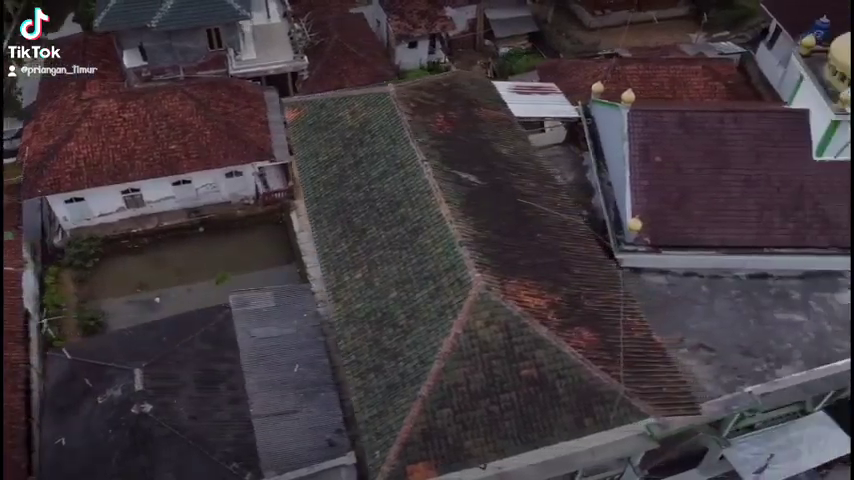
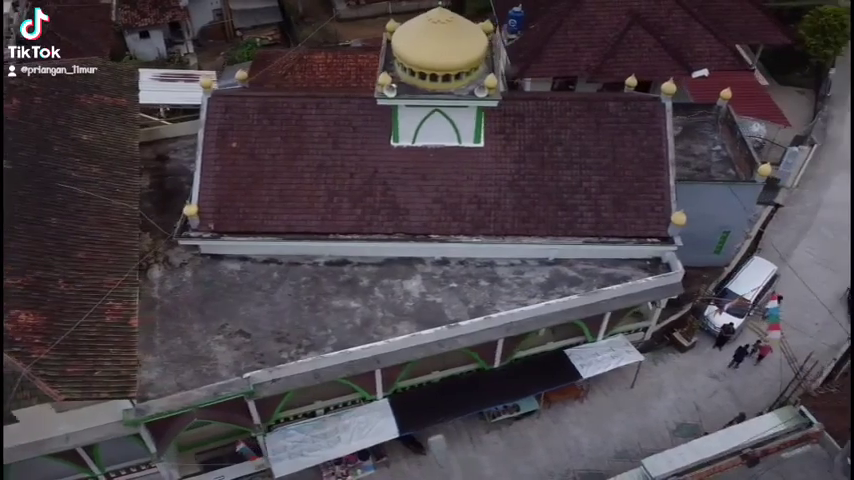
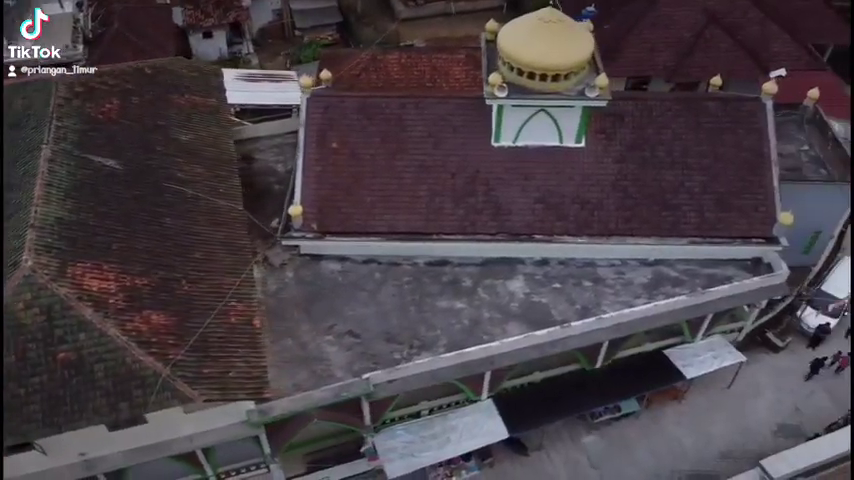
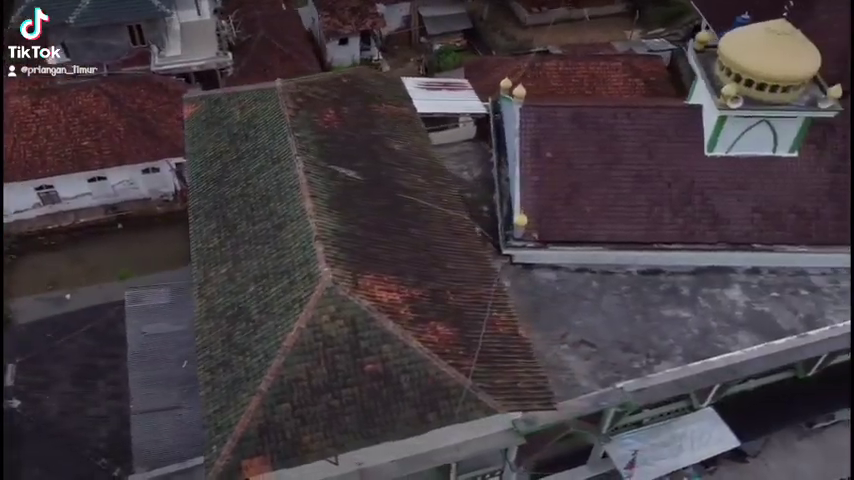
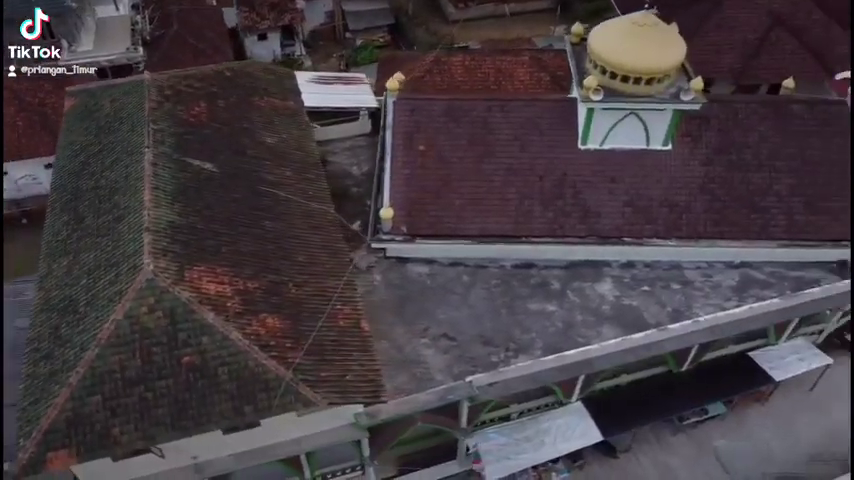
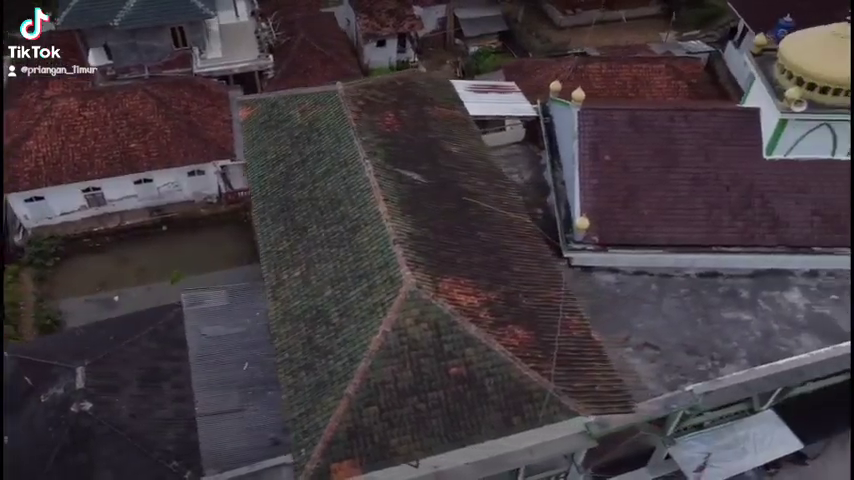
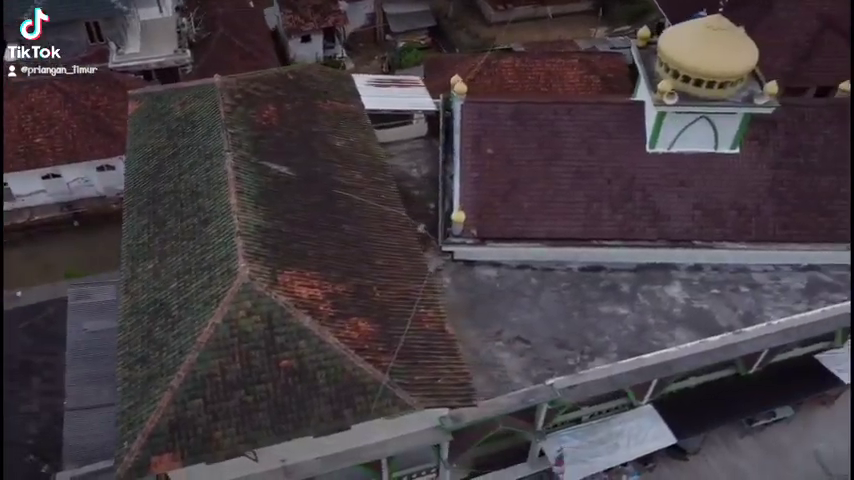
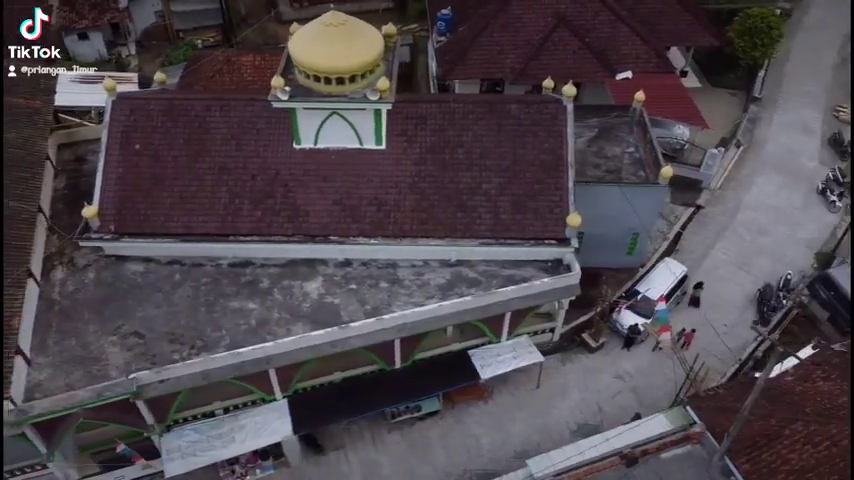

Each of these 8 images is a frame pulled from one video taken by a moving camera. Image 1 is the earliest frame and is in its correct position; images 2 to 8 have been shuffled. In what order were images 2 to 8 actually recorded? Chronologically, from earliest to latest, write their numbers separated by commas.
6, 4, 7, 5, 3, 2, 8
